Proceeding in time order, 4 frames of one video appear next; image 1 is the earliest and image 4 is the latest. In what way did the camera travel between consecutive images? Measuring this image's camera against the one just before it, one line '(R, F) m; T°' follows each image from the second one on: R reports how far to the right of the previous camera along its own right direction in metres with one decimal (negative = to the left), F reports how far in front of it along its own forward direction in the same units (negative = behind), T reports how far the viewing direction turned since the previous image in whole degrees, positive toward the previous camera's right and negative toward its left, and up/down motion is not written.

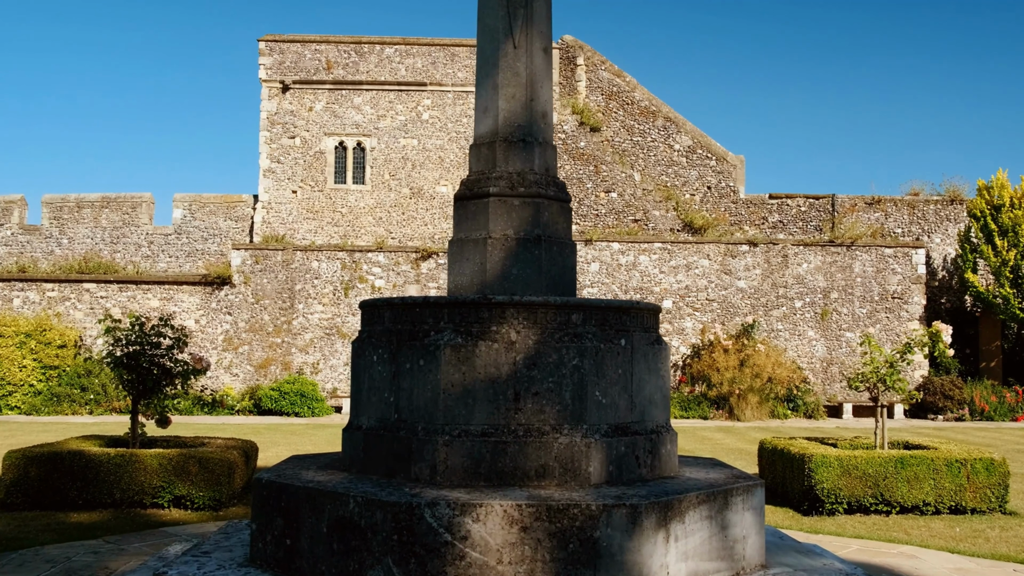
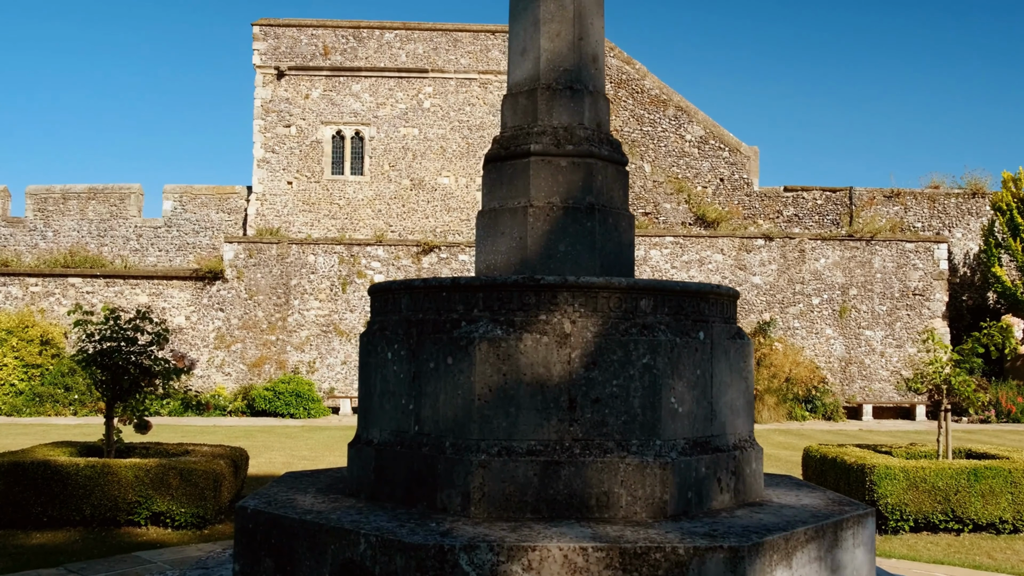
(-0.3, +1.0) m; 0°
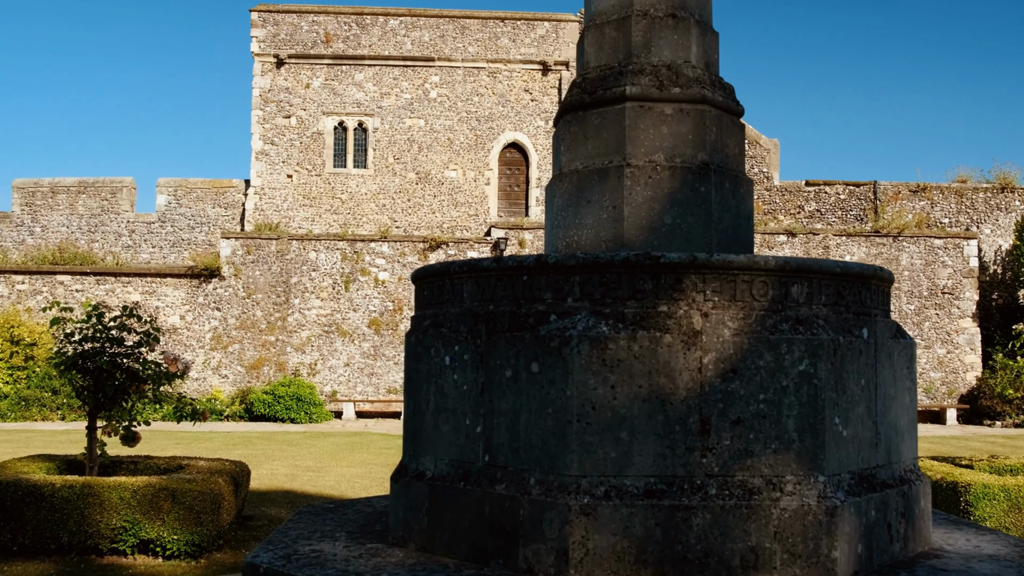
(-0.4, +1.0) m; 0°
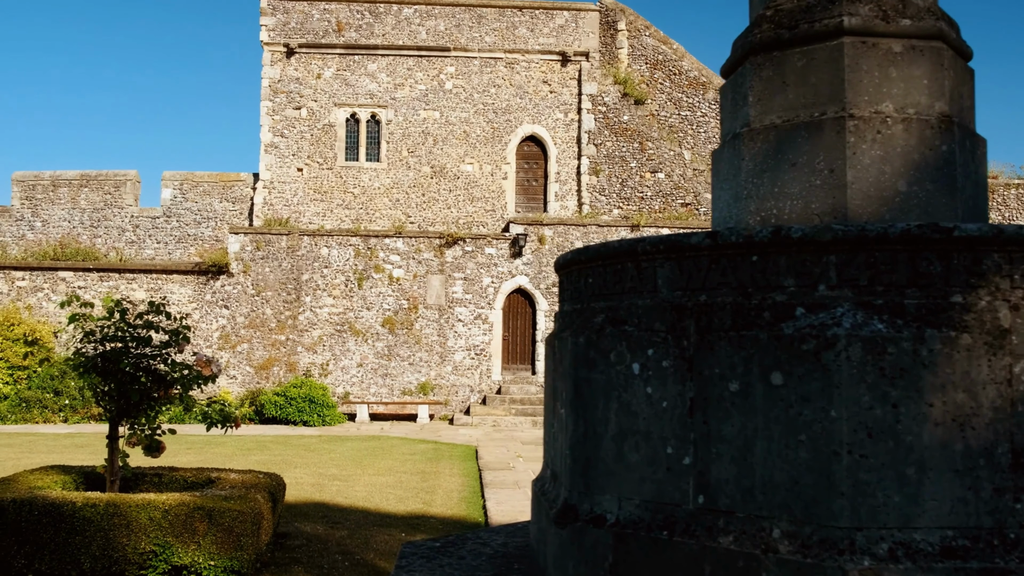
(-0.6, +0.7) m; 0°
